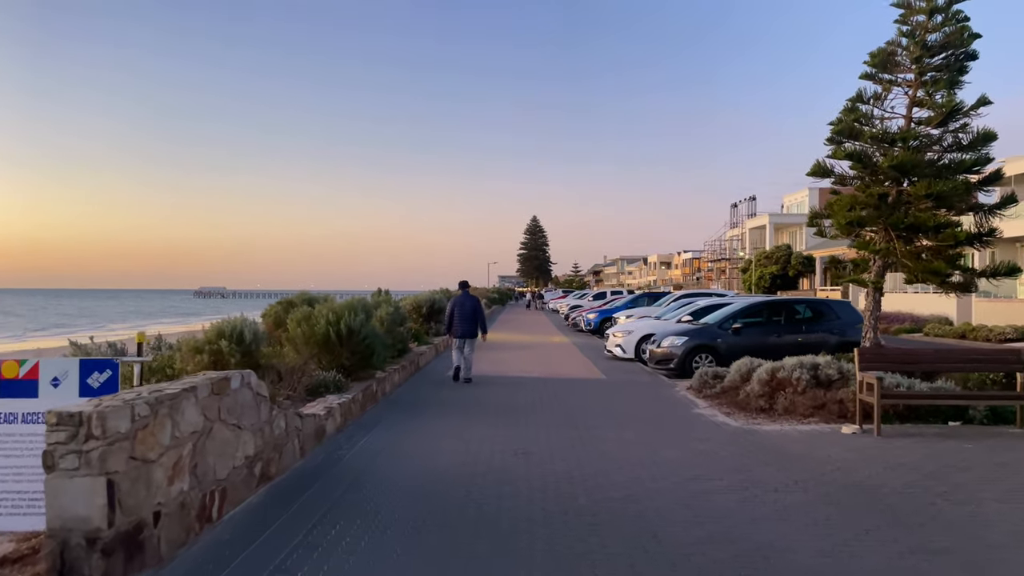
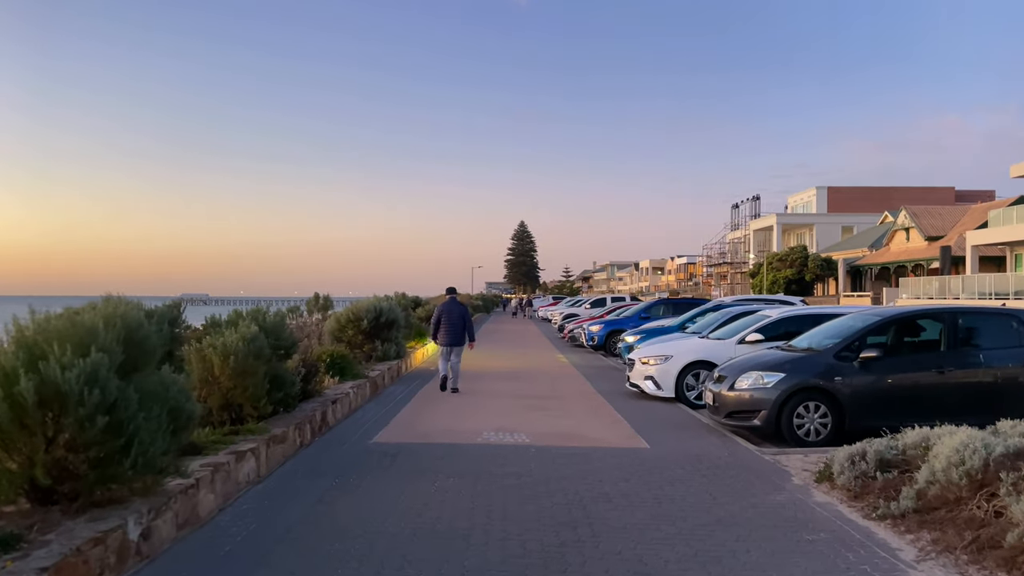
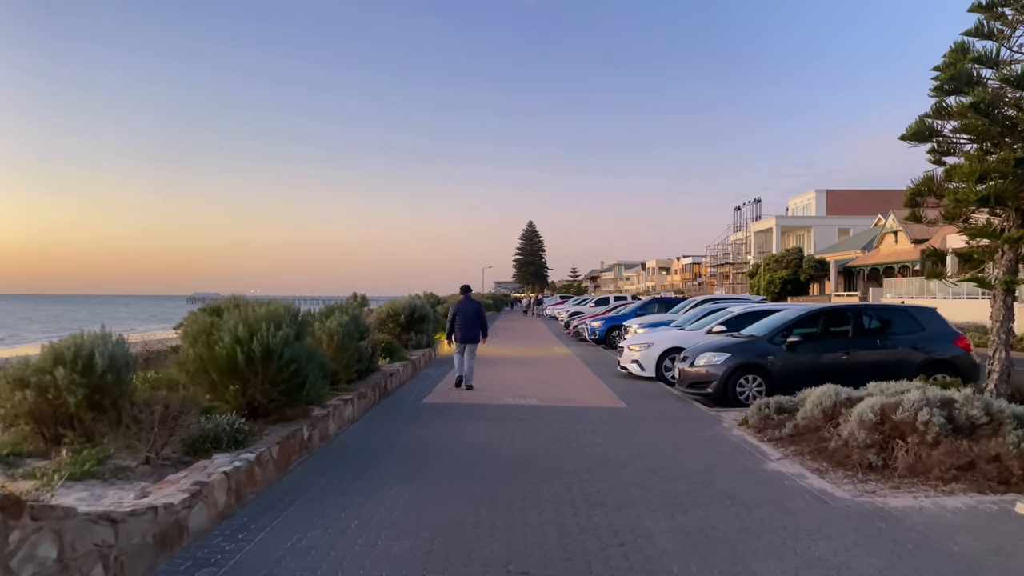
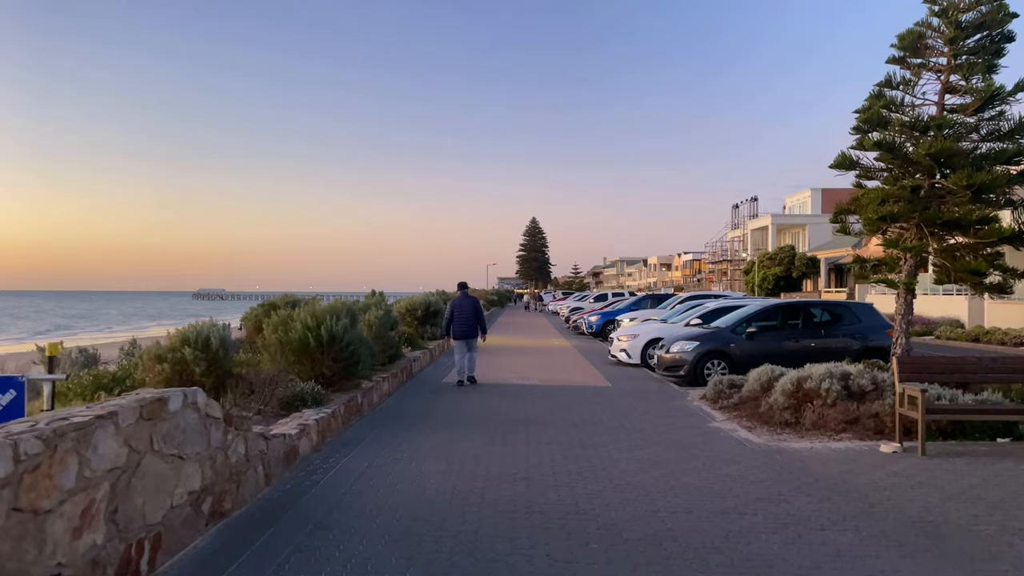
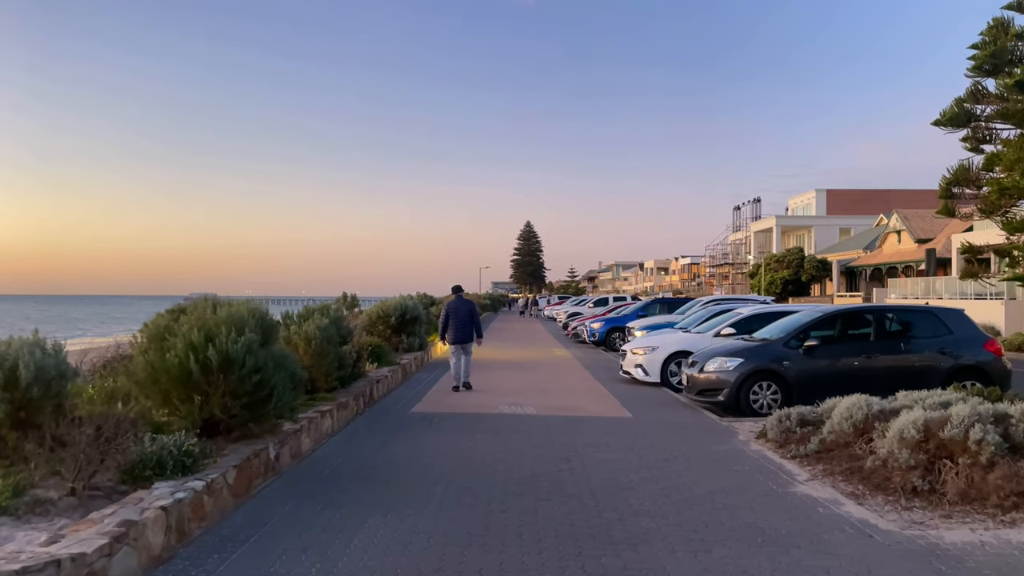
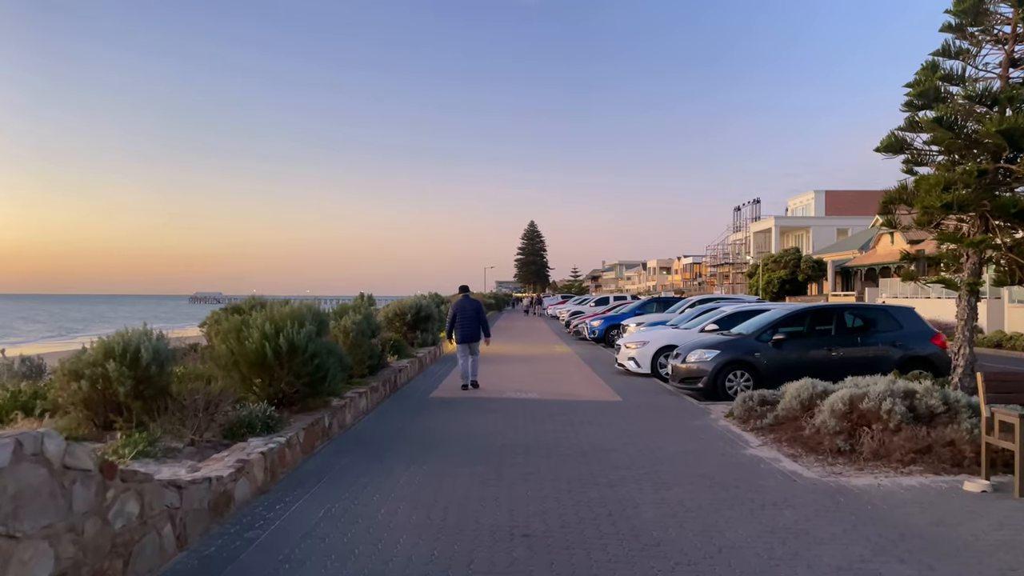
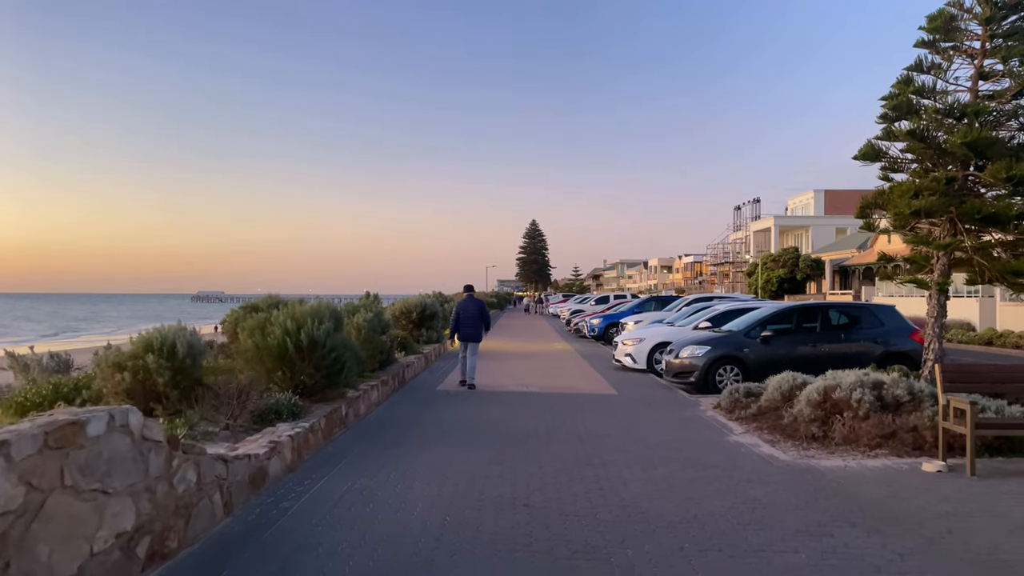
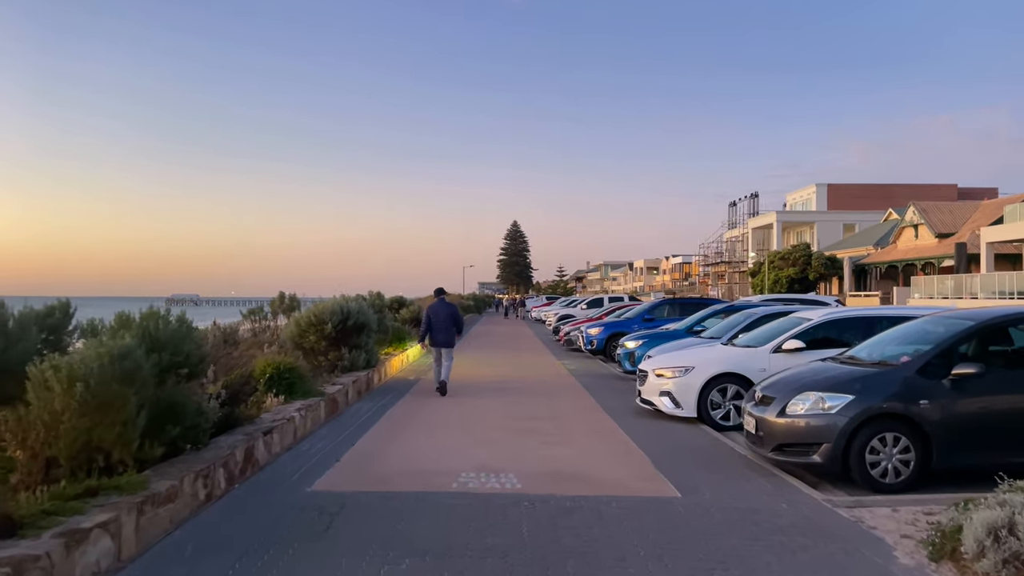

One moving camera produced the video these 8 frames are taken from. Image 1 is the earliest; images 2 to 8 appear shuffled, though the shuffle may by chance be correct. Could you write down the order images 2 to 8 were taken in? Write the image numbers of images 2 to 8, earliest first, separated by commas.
4, 7, 6, 3, 5, 2, 8
